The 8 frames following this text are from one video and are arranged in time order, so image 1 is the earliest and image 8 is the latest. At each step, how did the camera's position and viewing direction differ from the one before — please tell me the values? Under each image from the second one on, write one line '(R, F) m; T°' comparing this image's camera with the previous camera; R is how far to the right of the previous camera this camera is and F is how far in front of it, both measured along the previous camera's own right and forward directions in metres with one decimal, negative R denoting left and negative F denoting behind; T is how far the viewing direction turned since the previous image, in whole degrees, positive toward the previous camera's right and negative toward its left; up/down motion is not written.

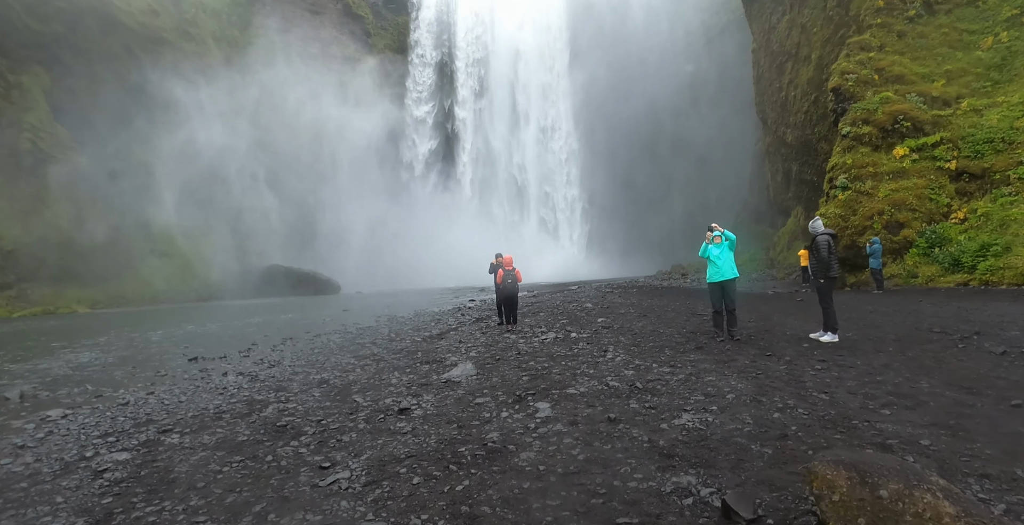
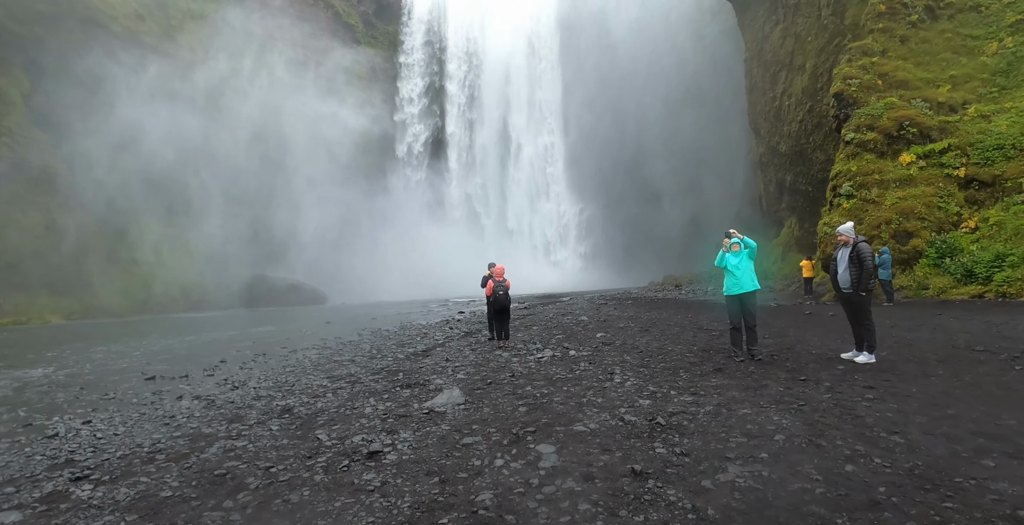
(0.0, +0.7) m; +1°
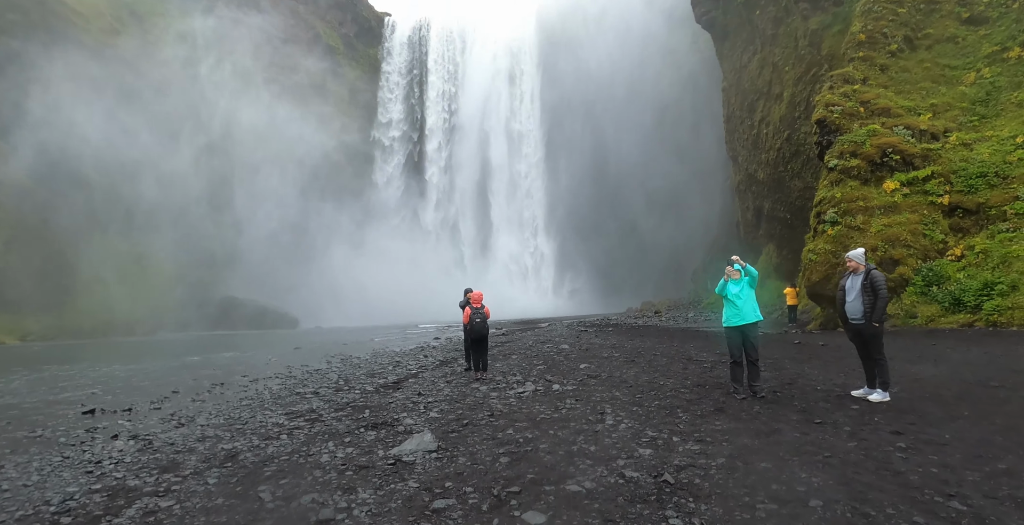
(0.0, +0.5) m; +2°
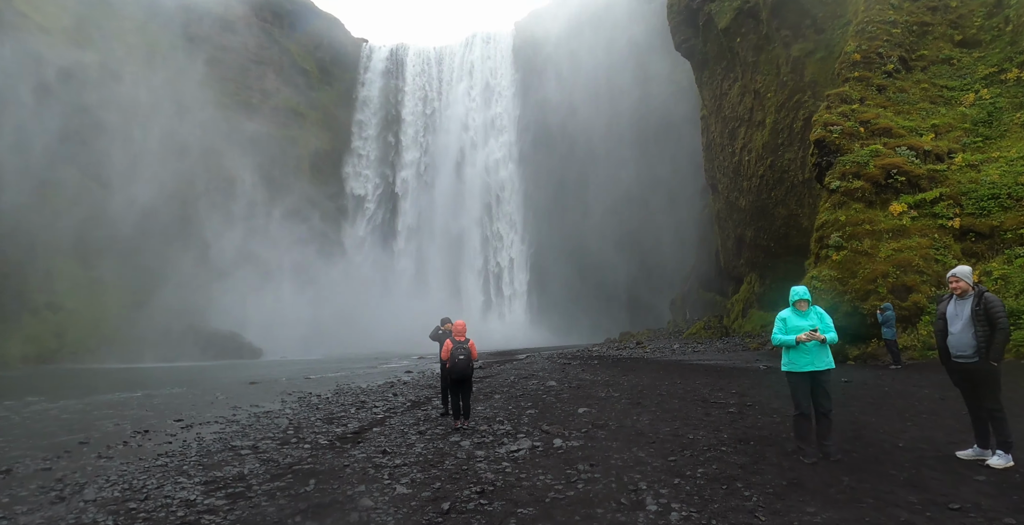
(-0.2, +1.3) m; +3°
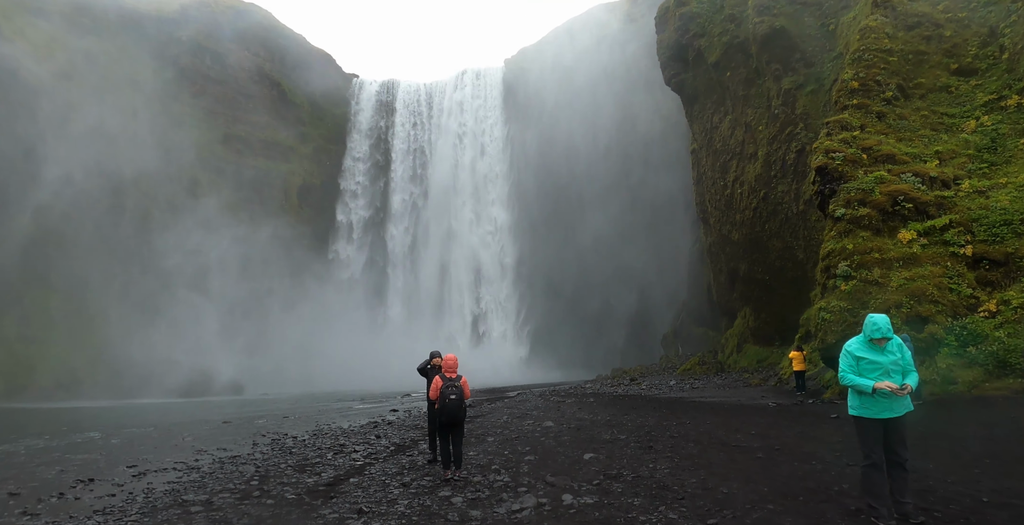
(-0.1, +0.7) m; +1°
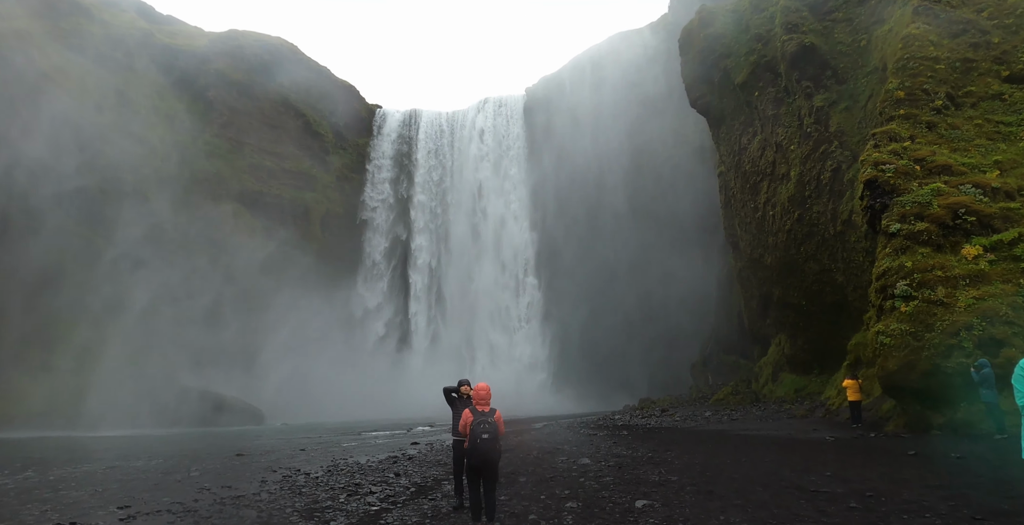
(-0.2, +0.7) m; -2°
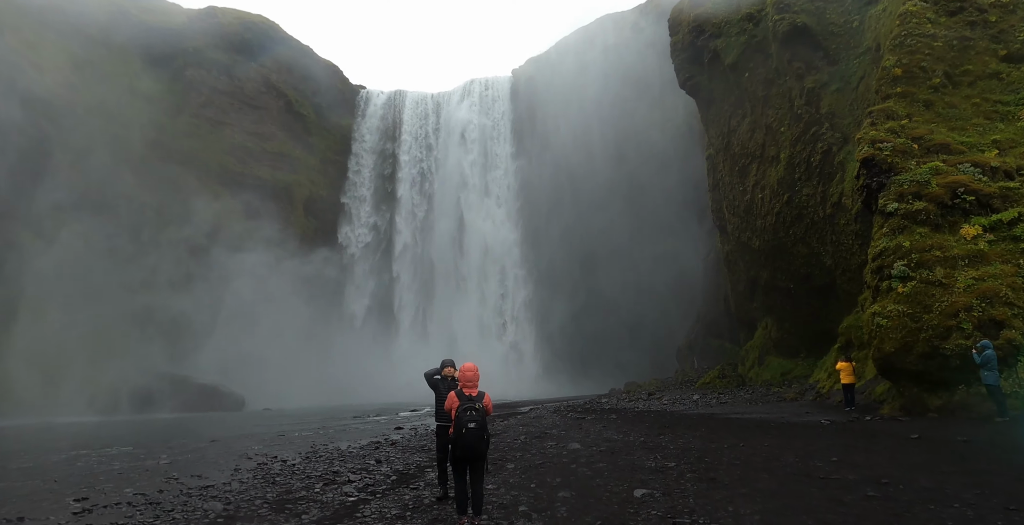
(0.0, +0.5) m; +1°
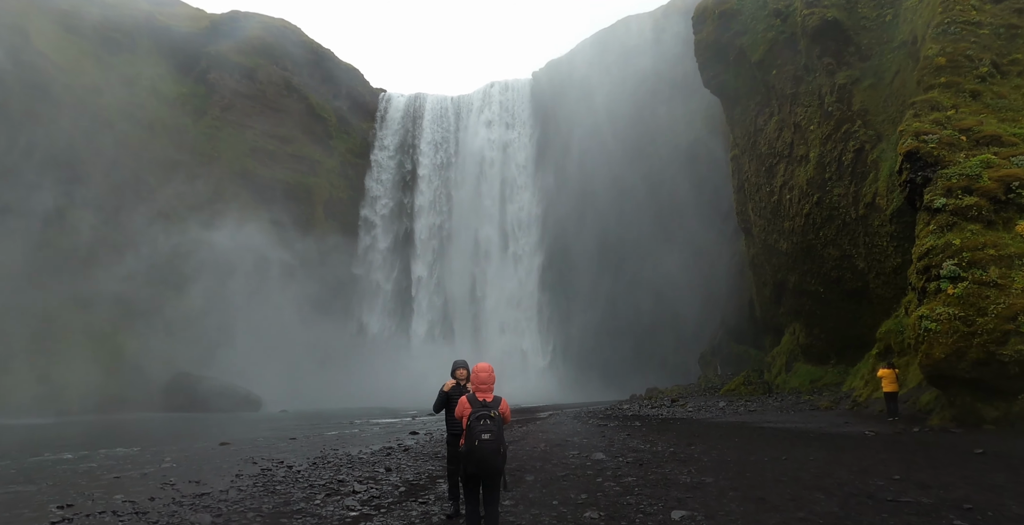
(0.0, +0.5) m; -2°
